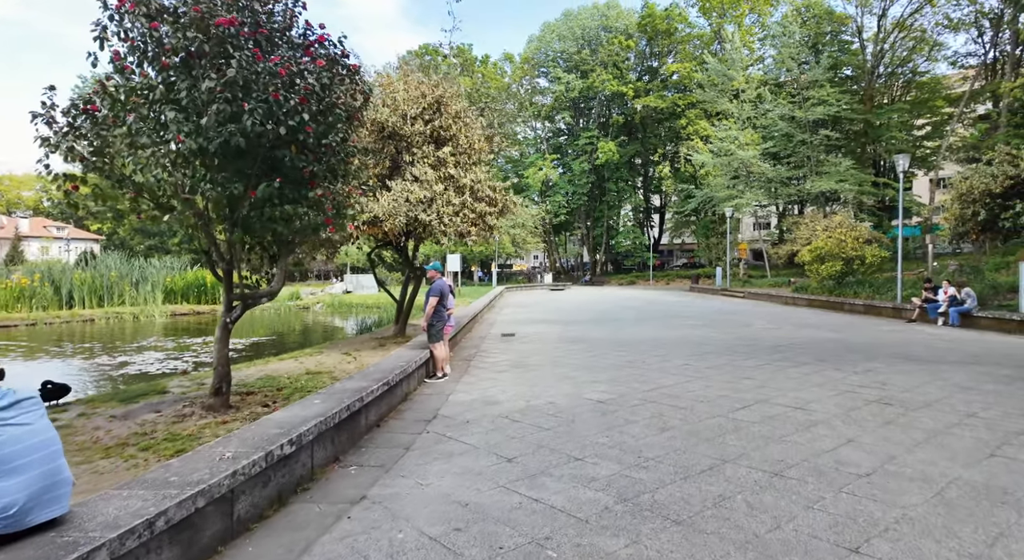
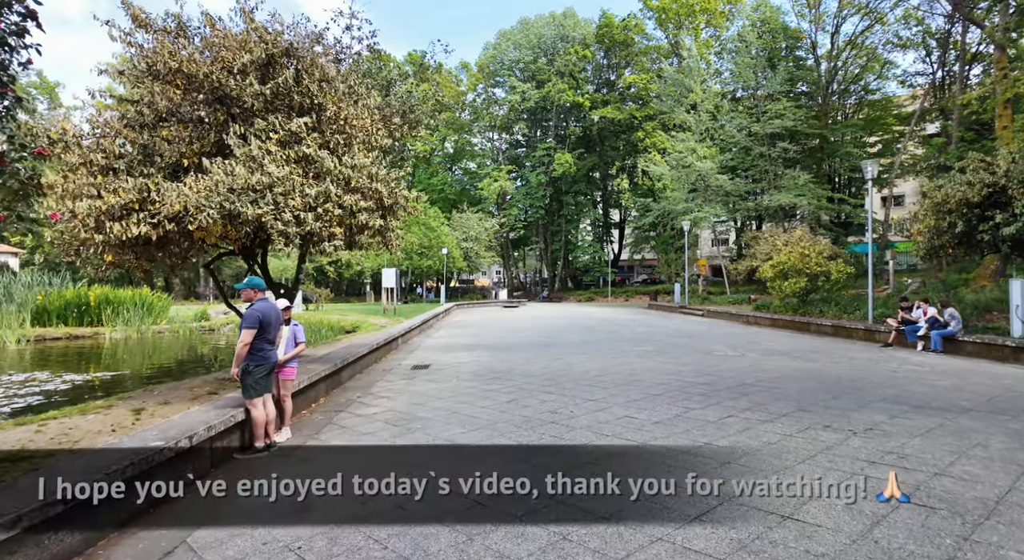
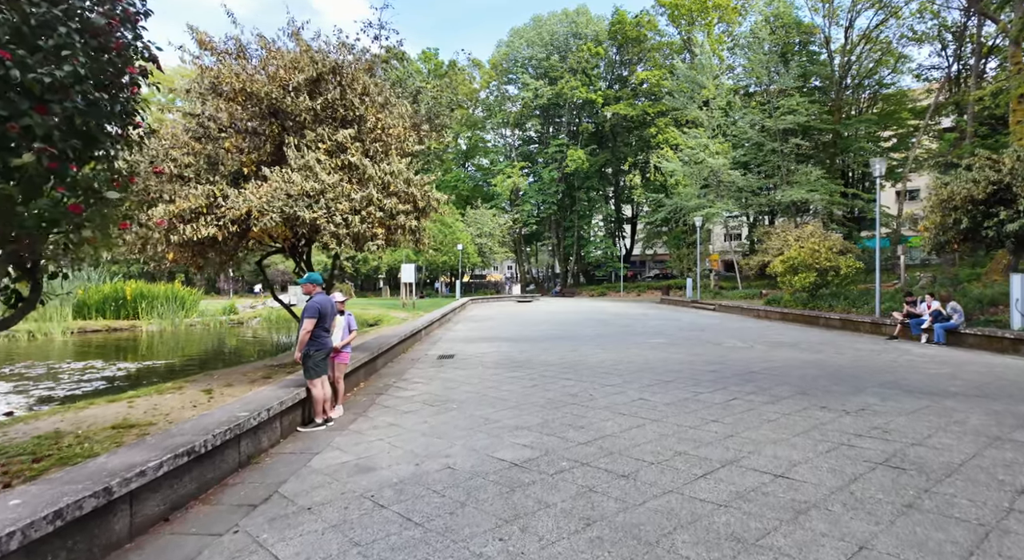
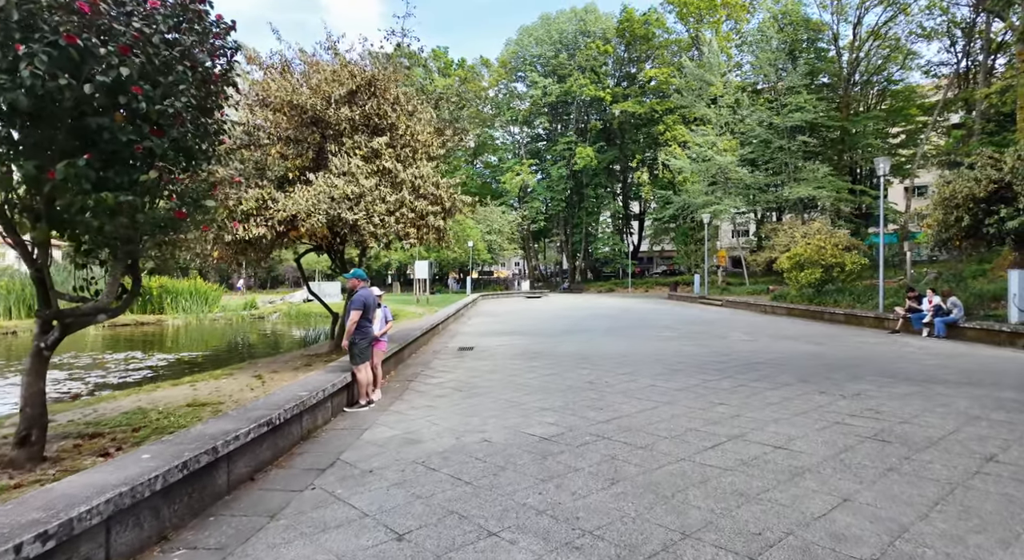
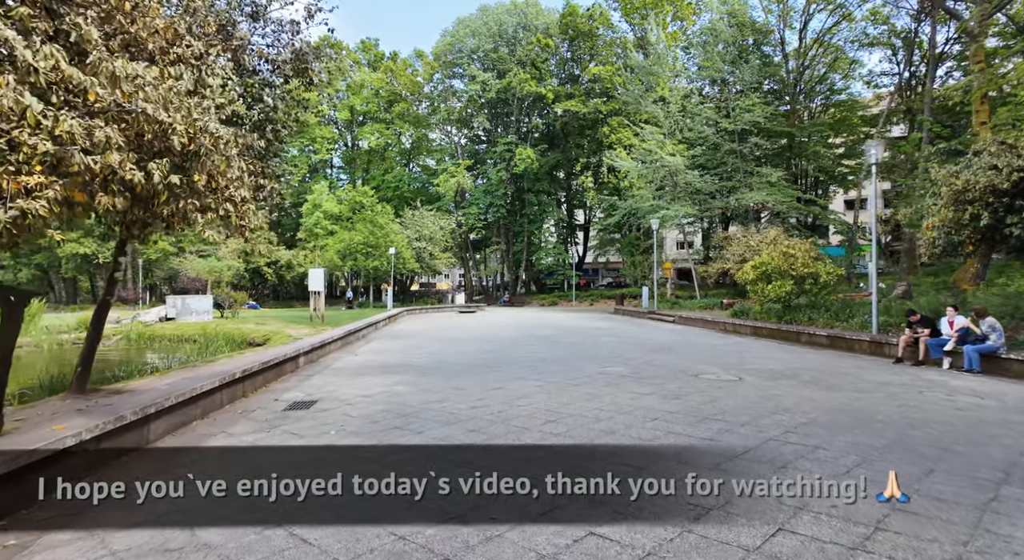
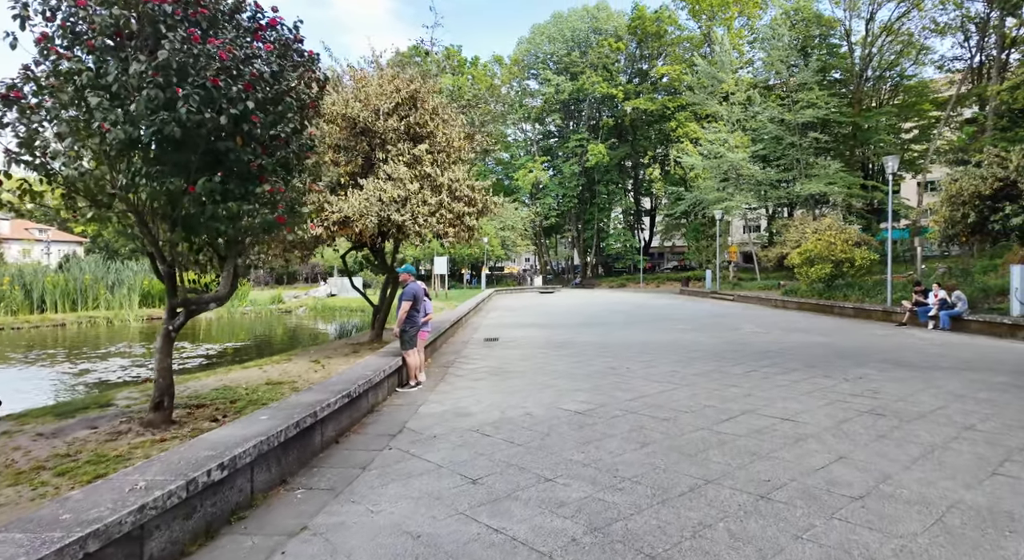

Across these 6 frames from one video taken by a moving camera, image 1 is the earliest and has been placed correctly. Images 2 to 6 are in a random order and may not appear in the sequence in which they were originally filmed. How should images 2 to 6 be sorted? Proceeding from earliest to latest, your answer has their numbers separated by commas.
6, 4, 3, 2, 5
